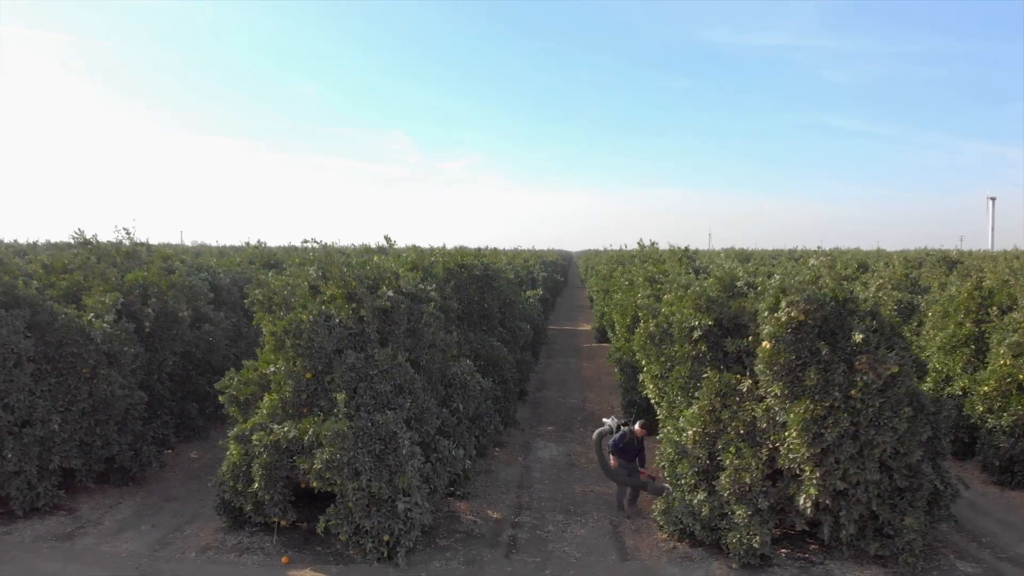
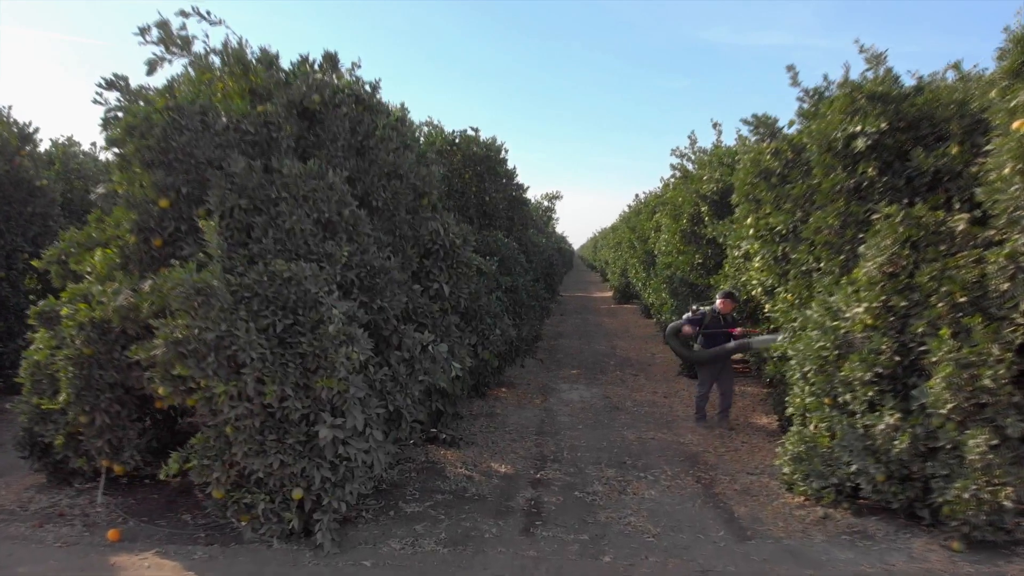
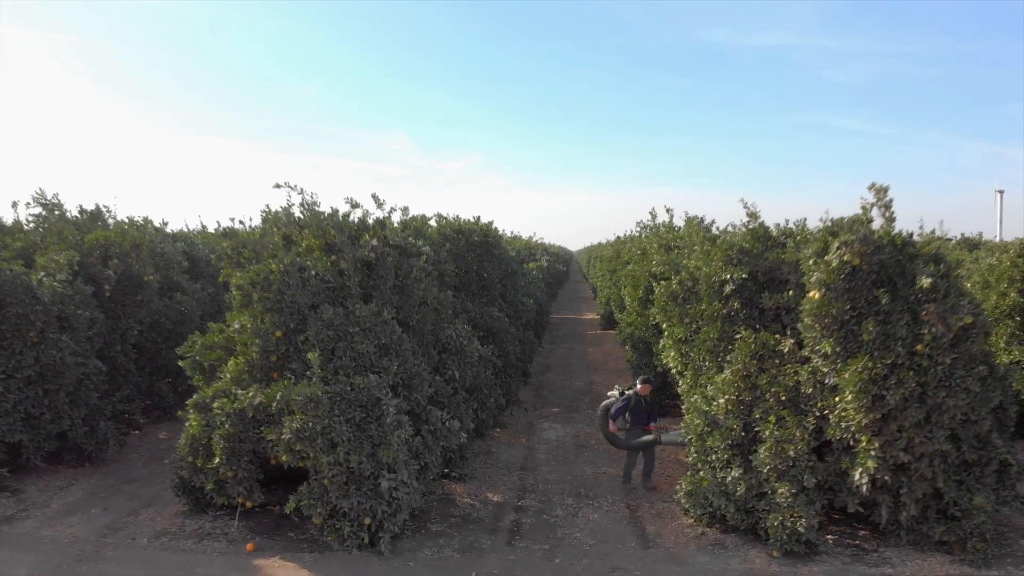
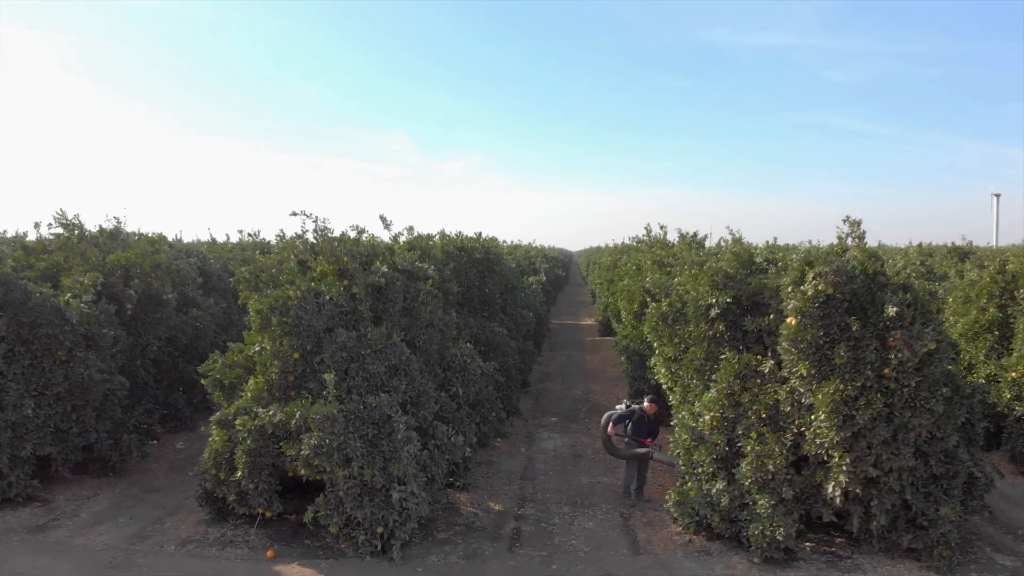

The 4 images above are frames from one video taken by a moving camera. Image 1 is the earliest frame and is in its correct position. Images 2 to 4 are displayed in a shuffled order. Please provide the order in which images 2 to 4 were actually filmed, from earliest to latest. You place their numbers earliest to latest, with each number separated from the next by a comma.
4, 3, 2
